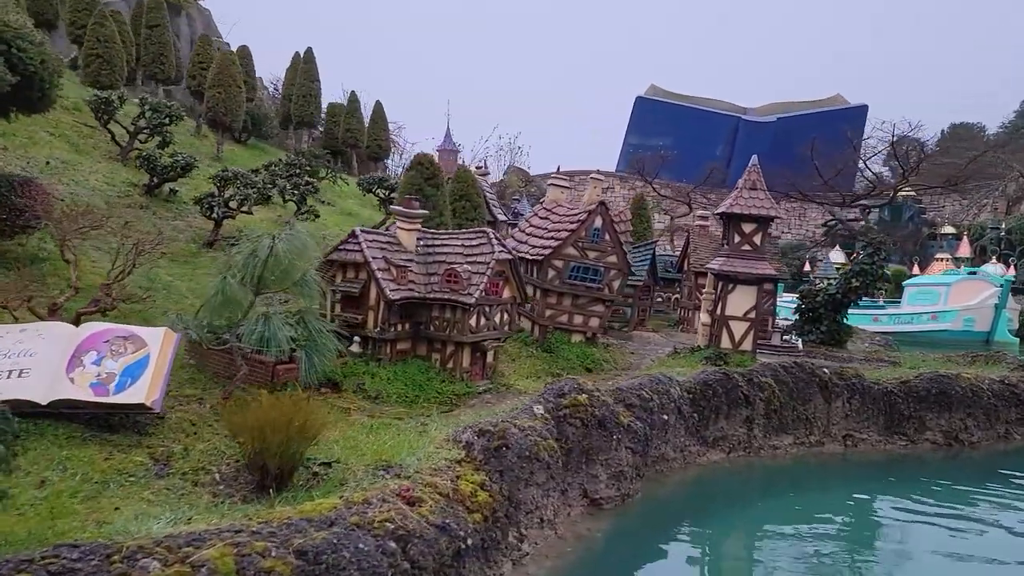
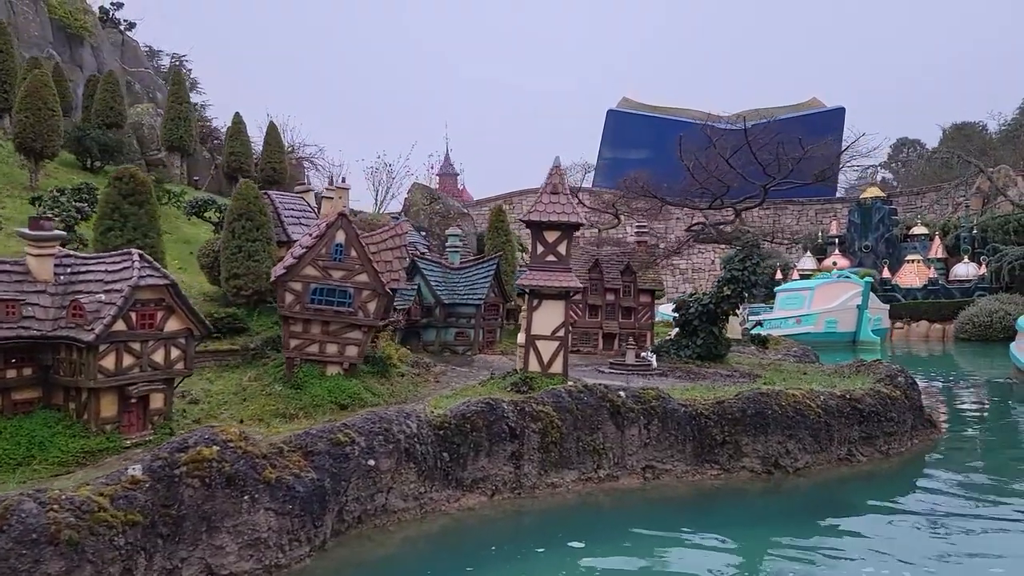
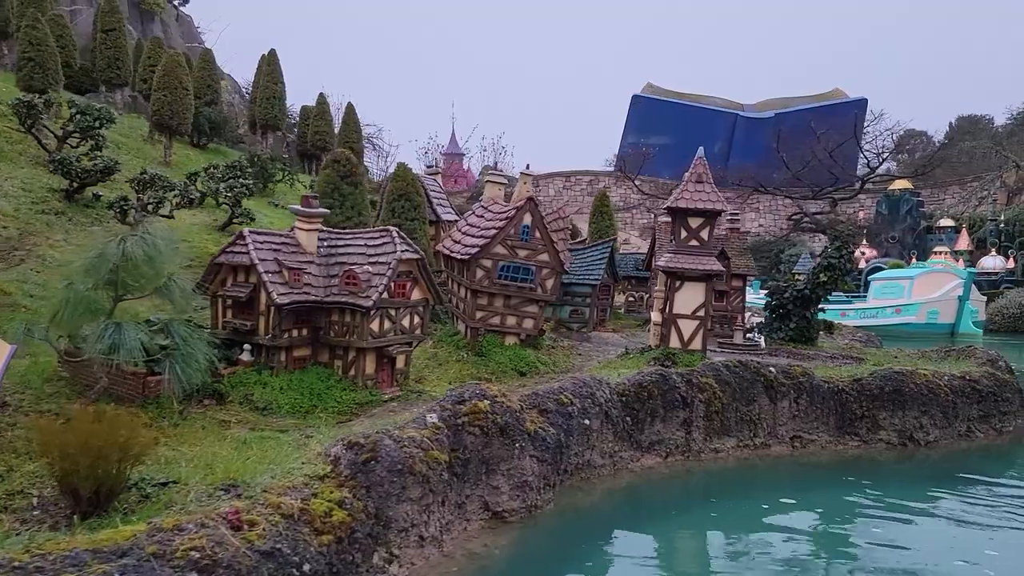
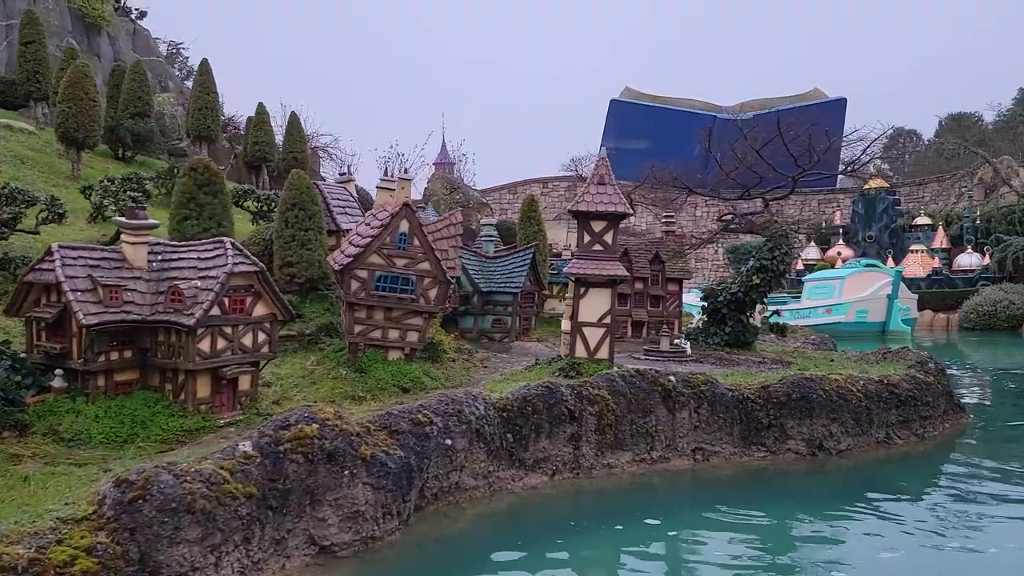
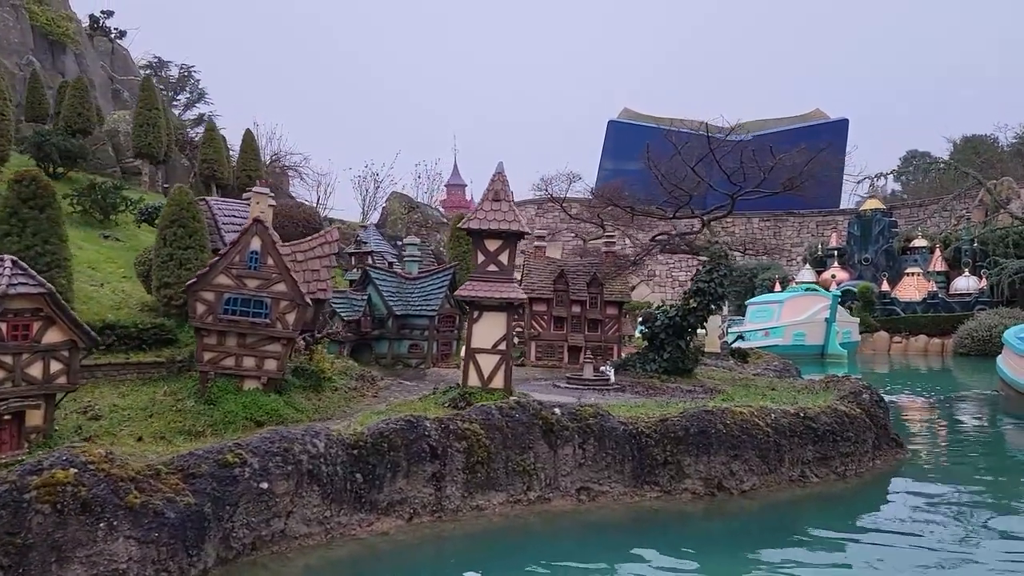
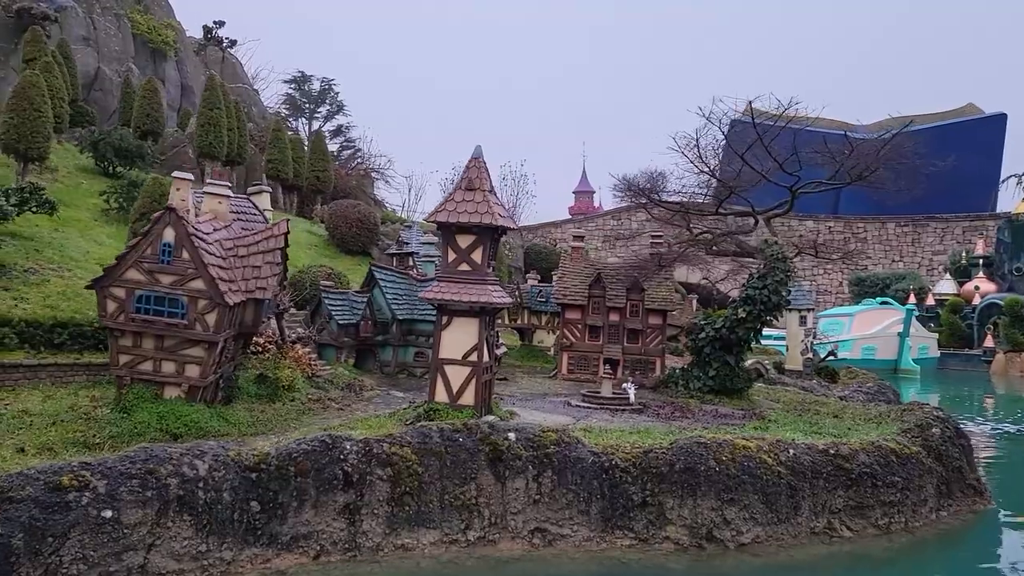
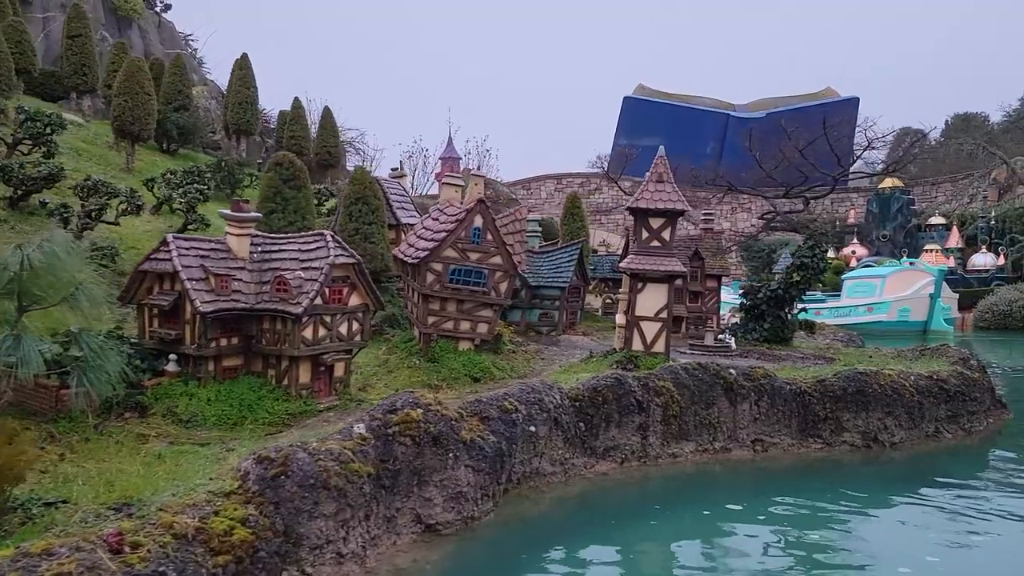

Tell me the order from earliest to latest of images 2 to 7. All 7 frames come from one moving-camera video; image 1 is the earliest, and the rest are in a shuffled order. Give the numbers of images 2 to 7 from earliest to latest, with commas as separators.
3, 7, 4, 2, 5, 6
